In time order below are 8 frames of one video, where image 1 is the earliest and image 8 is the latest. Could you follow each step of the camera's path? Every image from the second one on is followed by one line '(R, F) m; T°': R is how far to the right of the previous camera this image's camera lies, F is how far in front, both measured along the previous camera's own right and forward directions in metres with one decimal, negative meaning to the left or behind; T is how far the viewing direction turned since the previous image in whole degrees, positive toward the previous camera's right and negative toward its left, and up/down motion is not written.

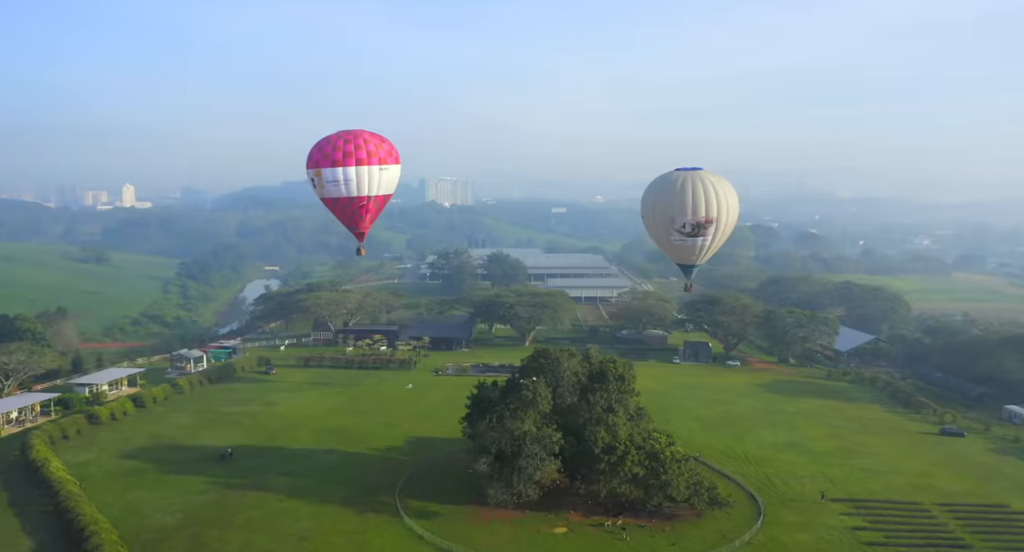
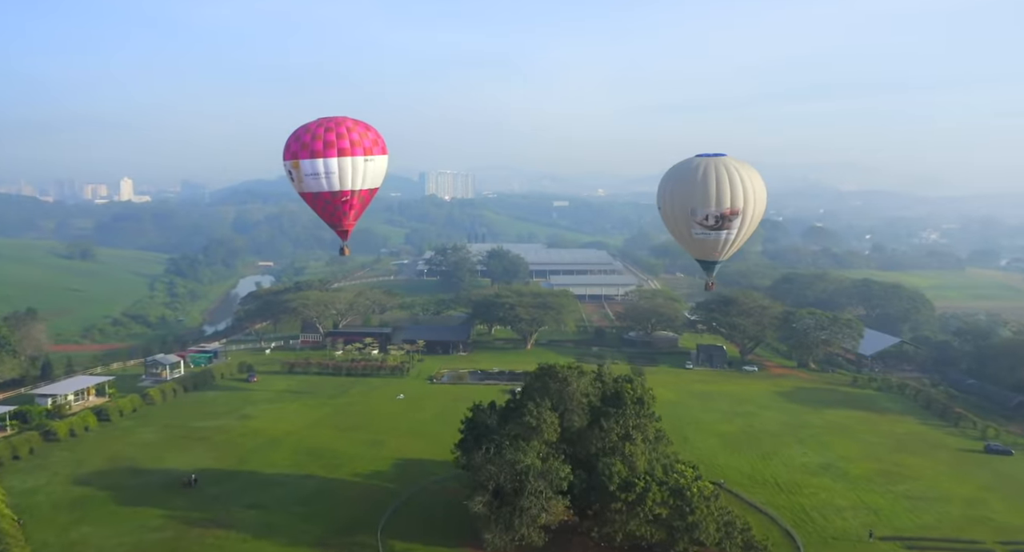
(0.0, +2.1) m; 0°
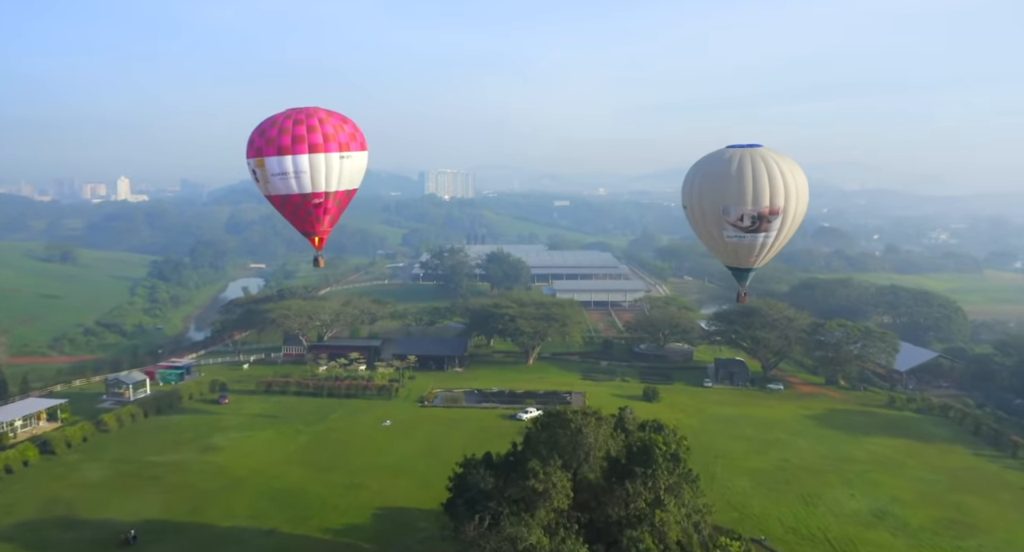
(0.0, +2.5) m; 0°
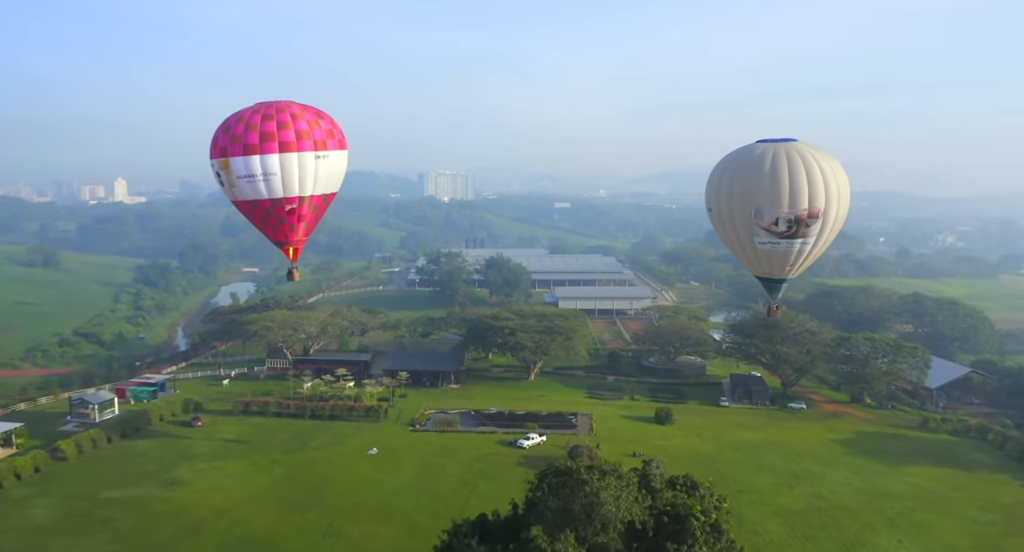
(0.0, +1.9) m; 0°
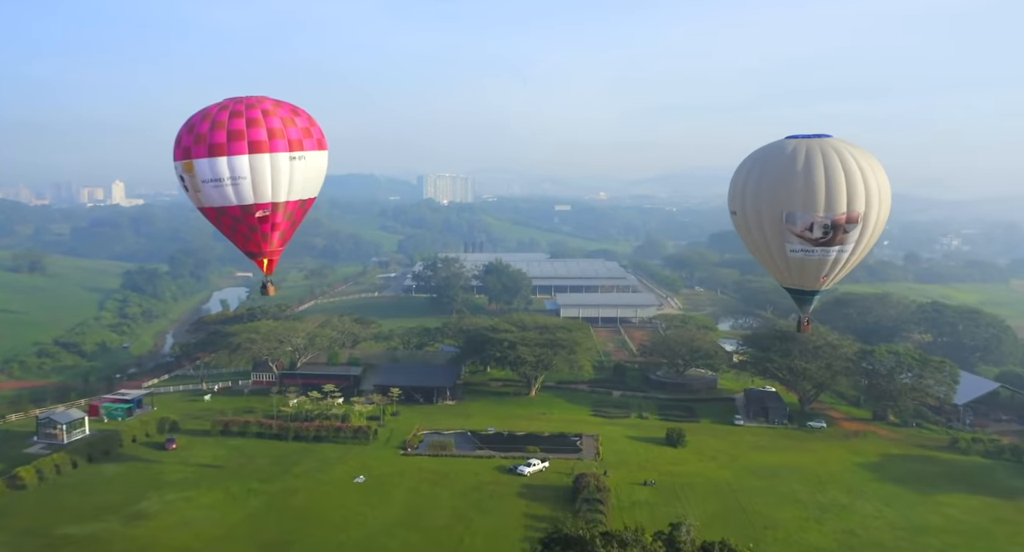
(0.0, +1.5) m; 0°
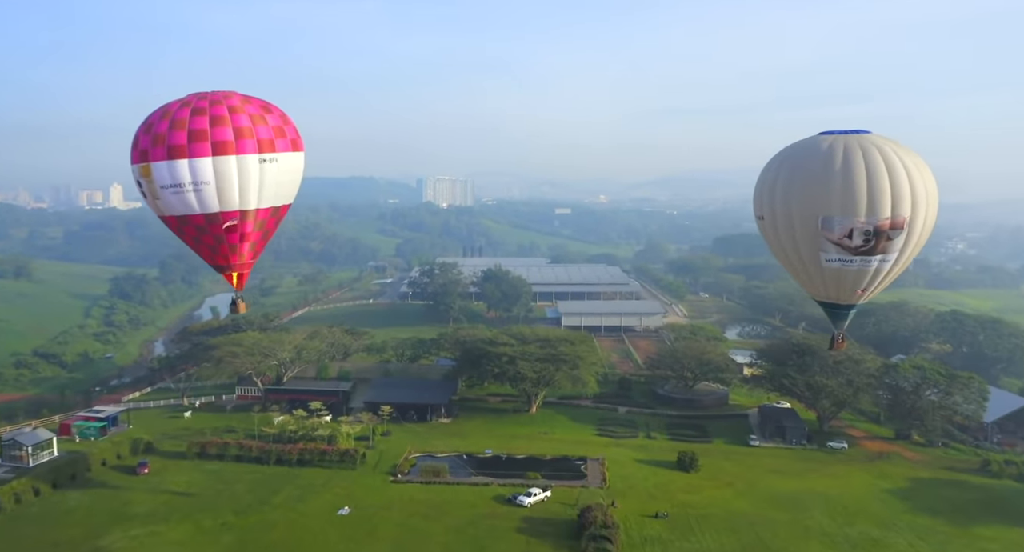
(0.0, +1.4) m; 0°
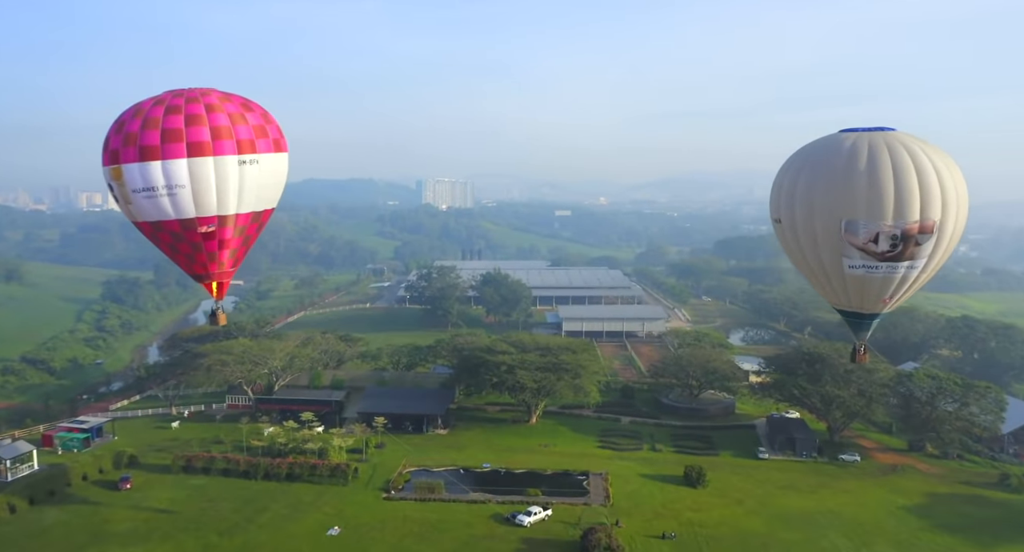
(0.0, +0.8) m; 0°
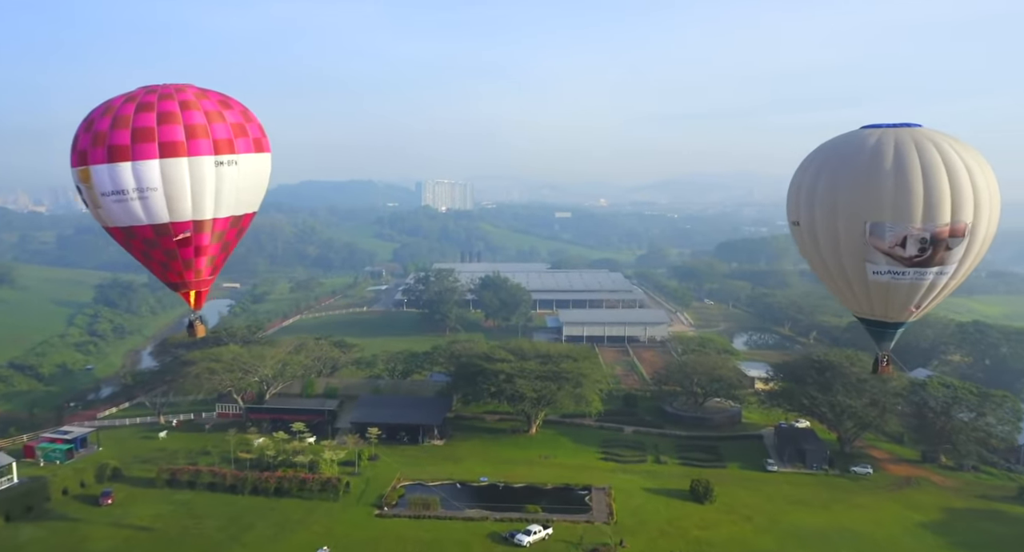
(0.0, +0.7) m; 0°
